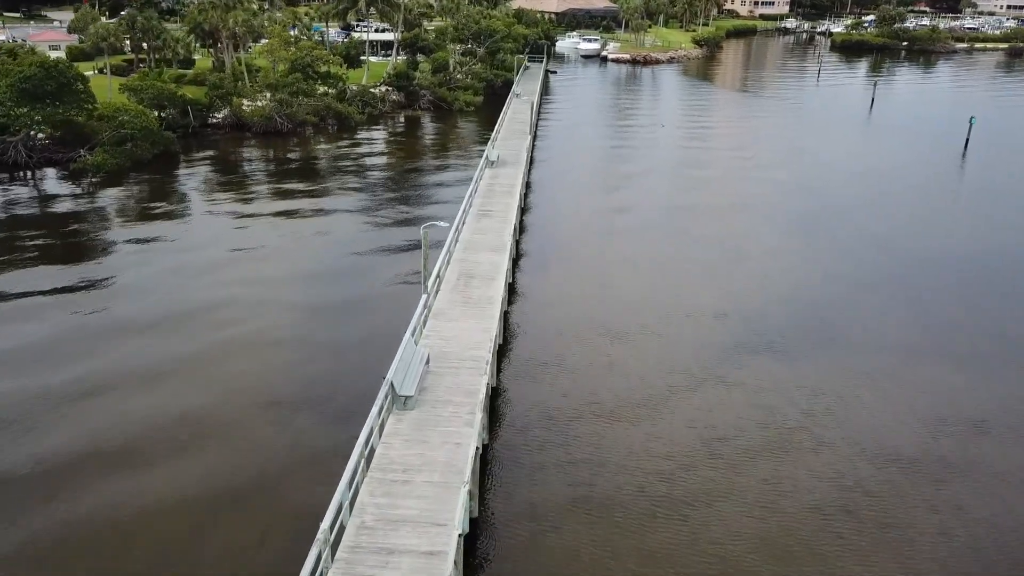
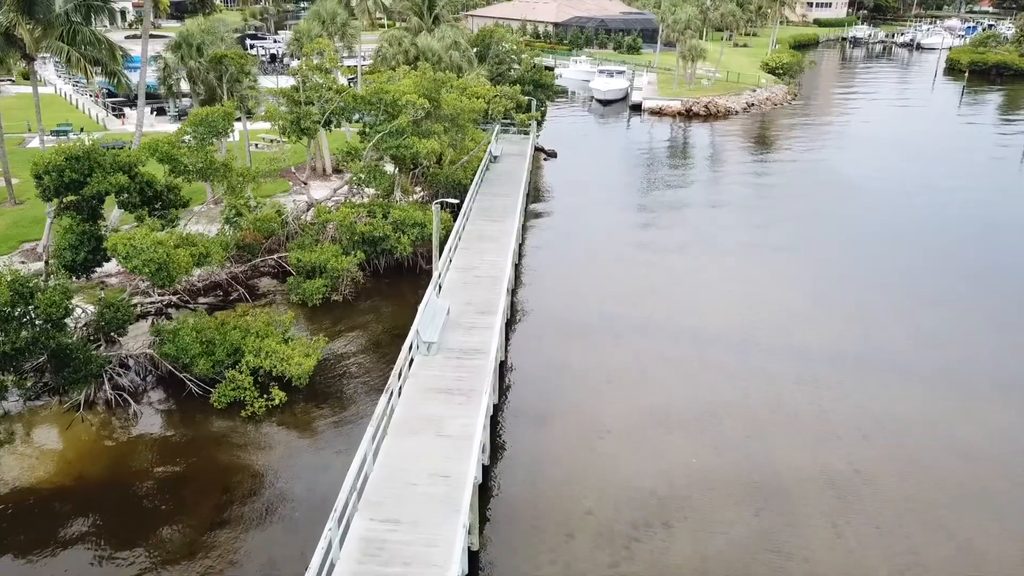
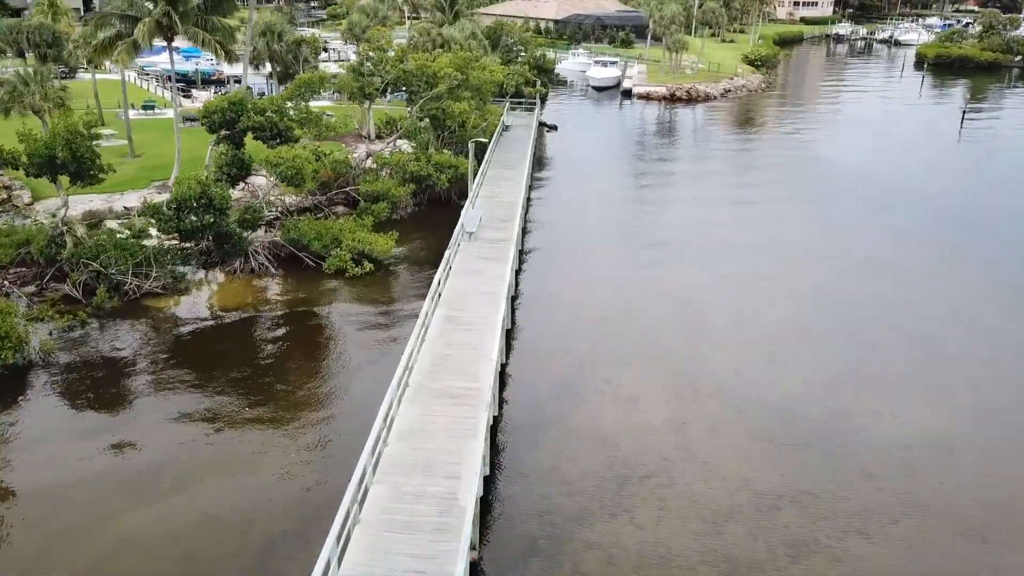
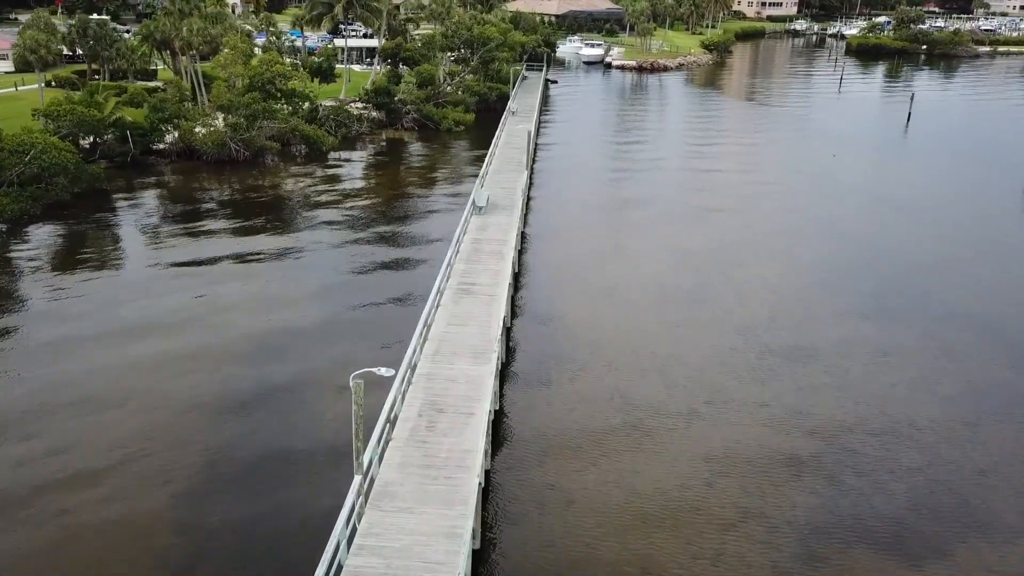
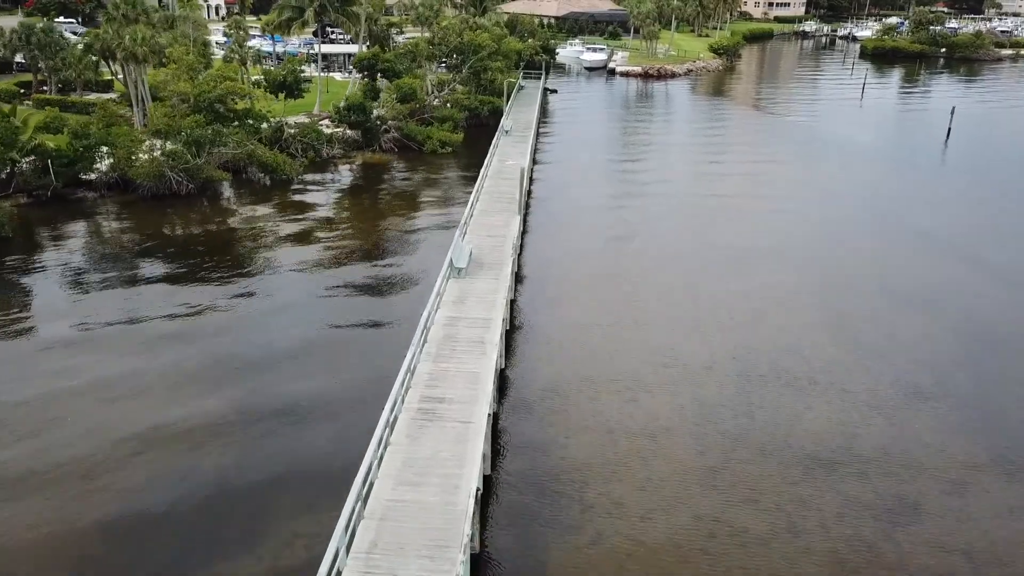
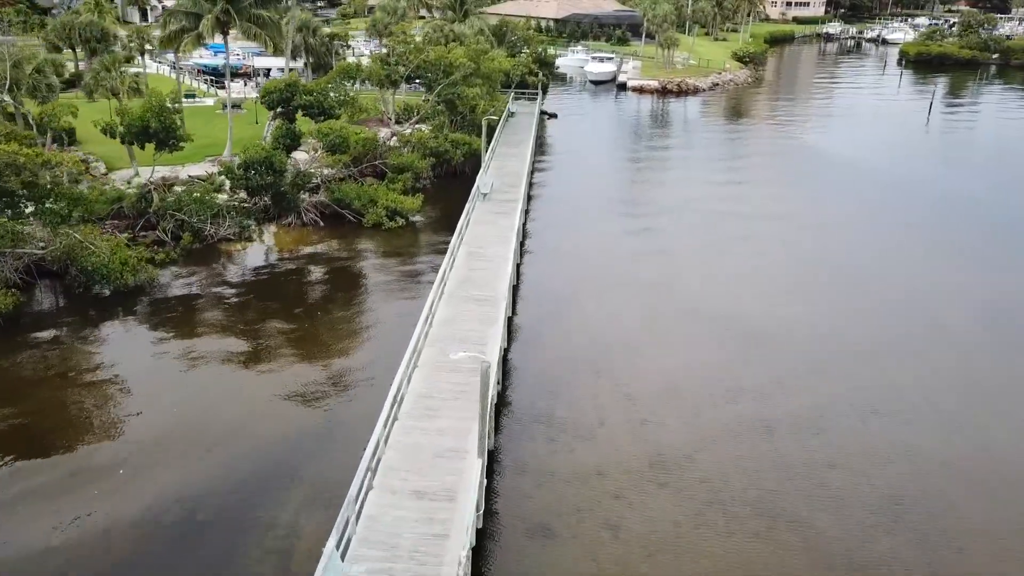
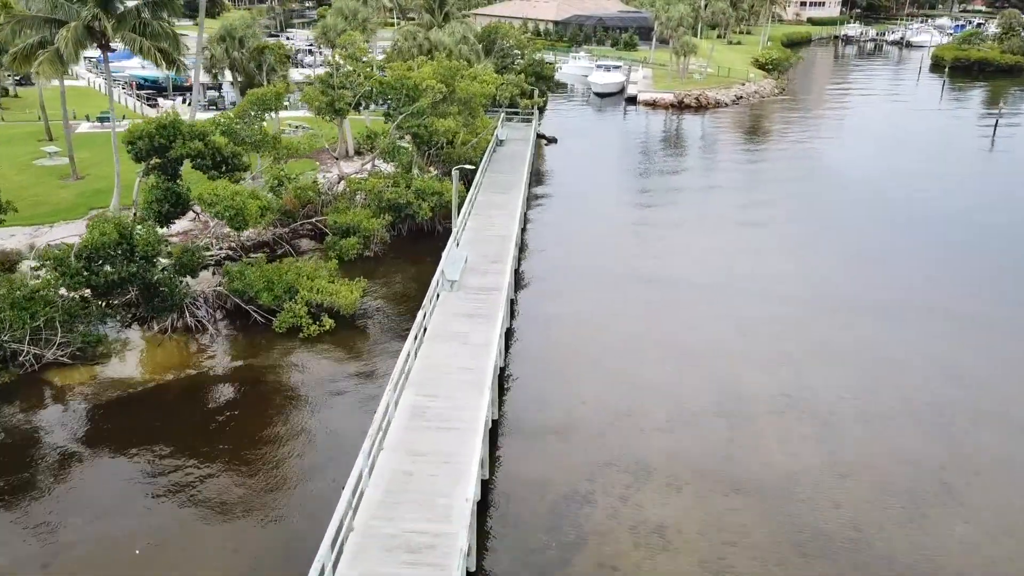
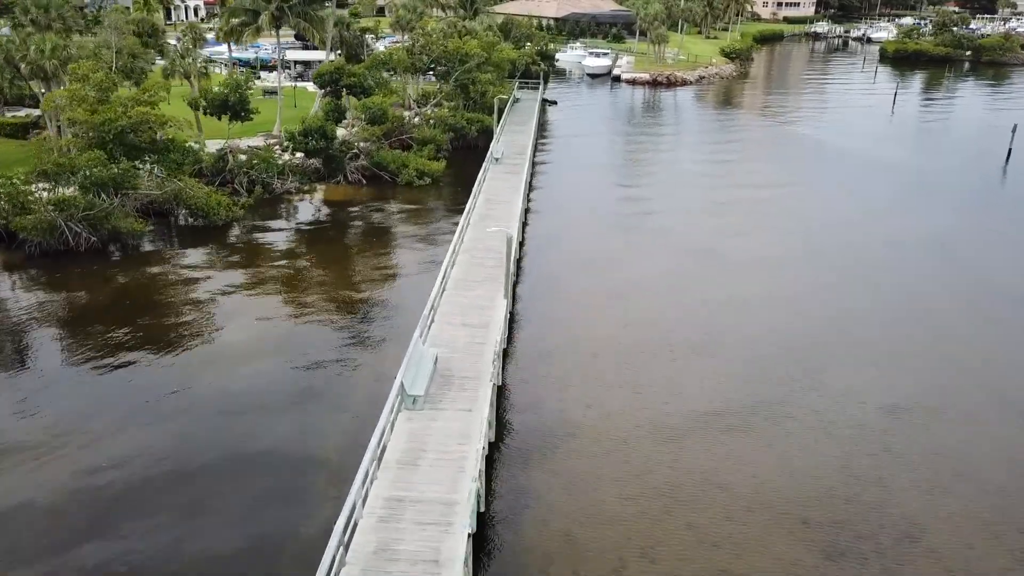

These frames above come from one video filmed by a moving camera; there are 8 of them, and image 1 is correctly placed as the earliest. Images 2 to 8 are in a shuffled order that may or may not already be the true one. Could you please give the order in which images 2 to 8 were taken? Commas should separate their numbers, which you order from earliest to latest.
4, 5, 8, 6, 3, 7, 2
